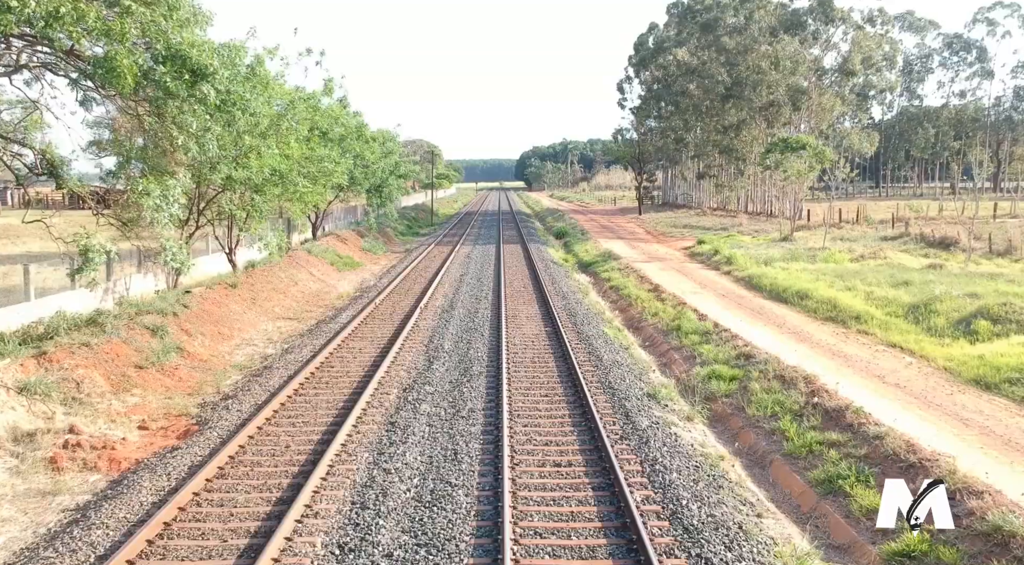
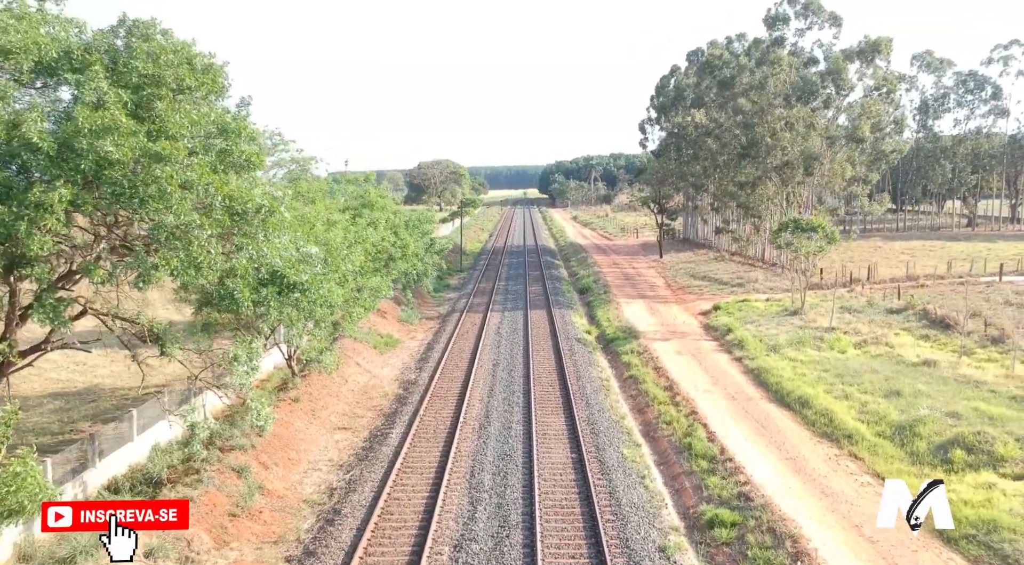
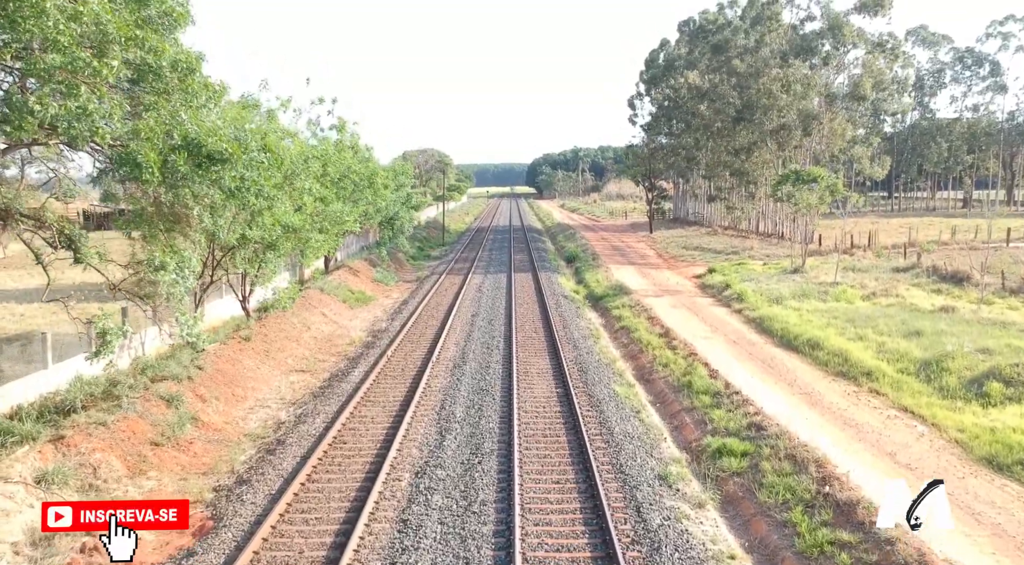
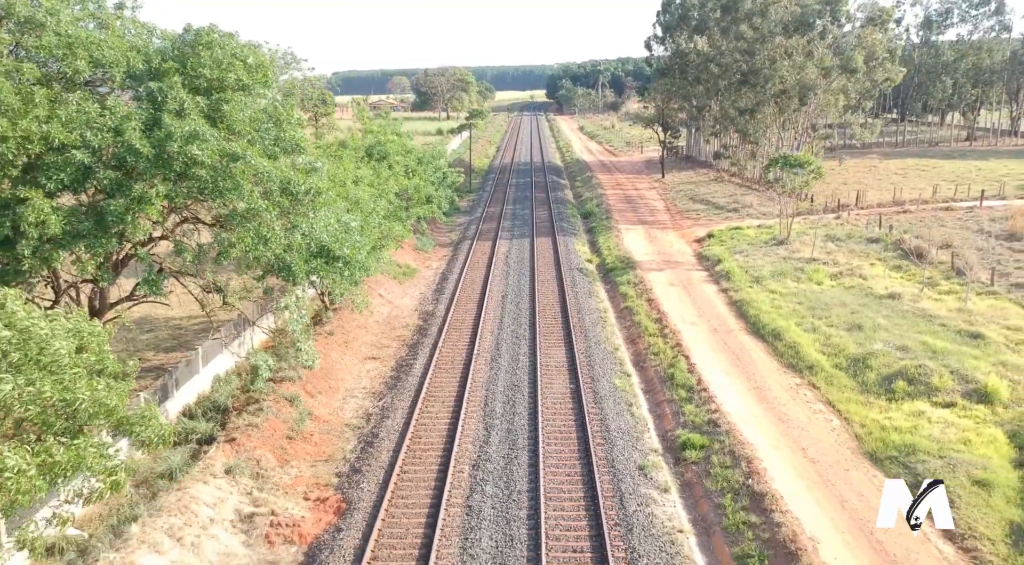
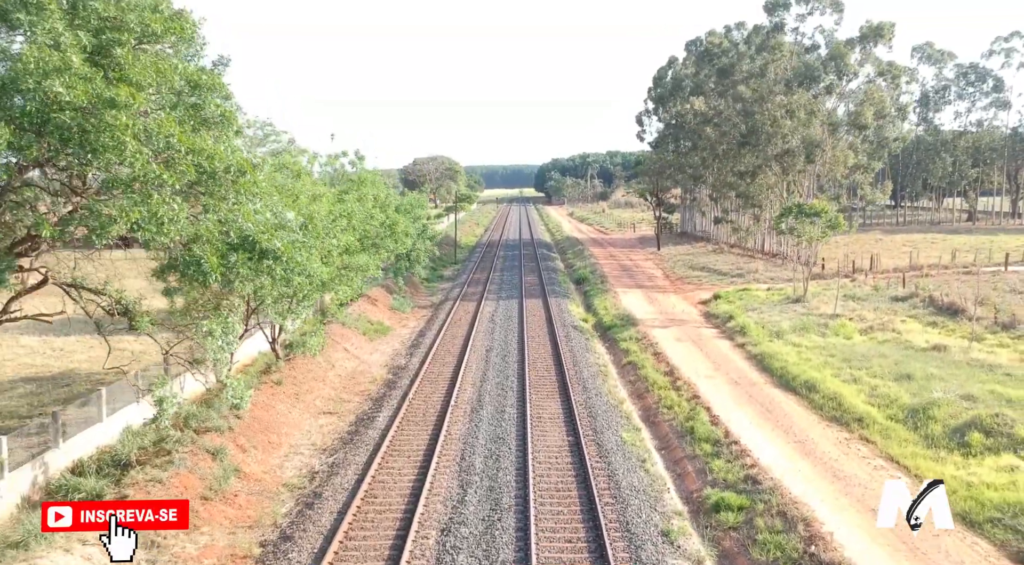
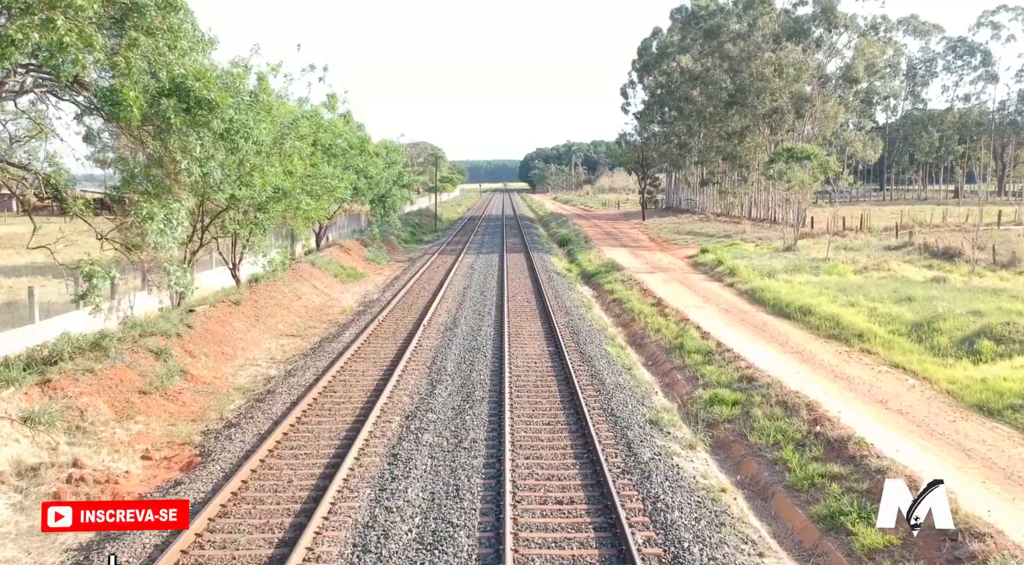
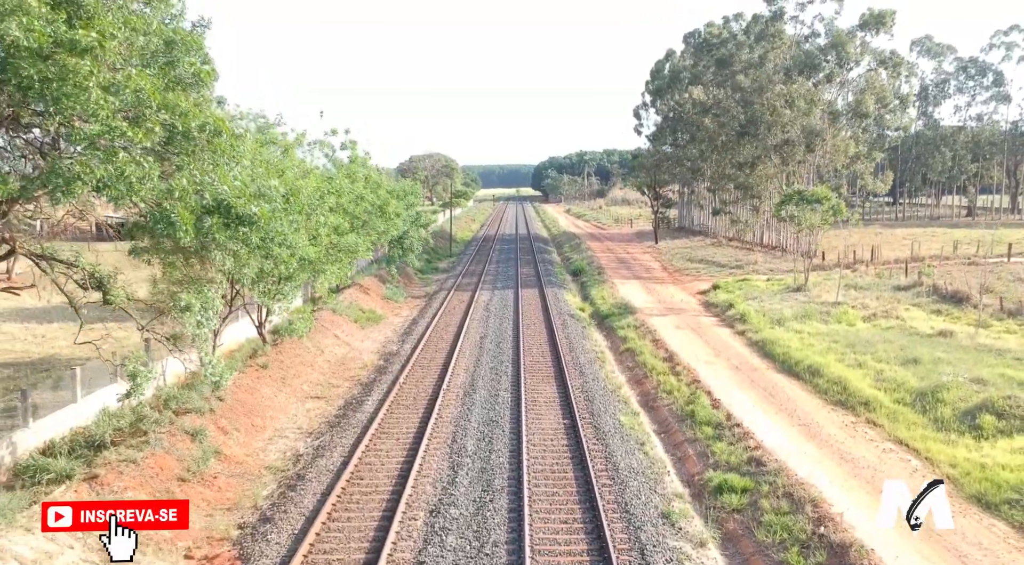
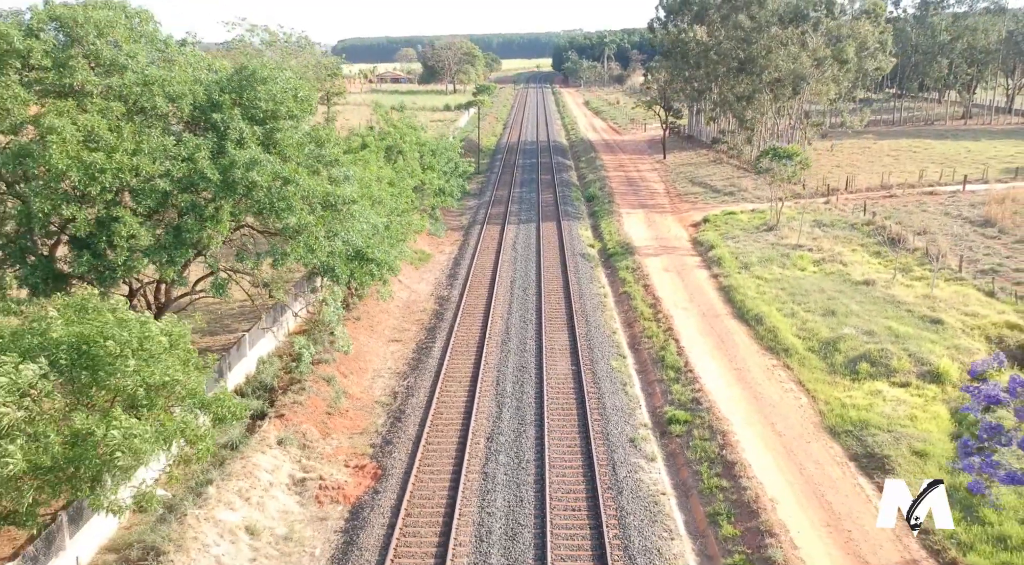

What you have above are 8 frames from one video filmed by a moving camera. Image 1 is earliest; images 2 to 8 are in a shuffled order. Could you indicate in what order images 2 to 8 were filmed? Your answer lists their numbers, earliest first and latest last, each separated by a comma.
6, 3, 7, 5, 2, 4, 8
